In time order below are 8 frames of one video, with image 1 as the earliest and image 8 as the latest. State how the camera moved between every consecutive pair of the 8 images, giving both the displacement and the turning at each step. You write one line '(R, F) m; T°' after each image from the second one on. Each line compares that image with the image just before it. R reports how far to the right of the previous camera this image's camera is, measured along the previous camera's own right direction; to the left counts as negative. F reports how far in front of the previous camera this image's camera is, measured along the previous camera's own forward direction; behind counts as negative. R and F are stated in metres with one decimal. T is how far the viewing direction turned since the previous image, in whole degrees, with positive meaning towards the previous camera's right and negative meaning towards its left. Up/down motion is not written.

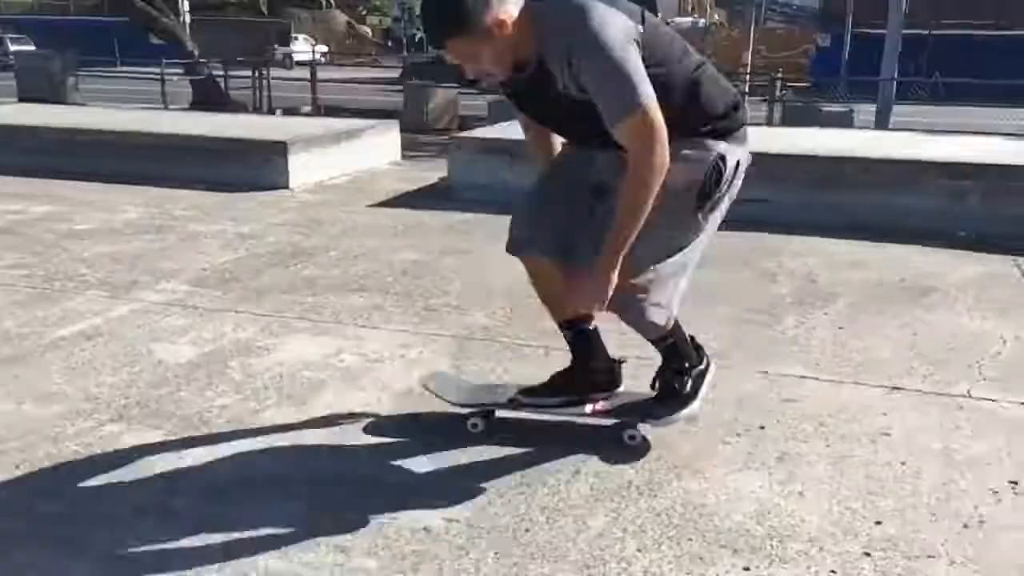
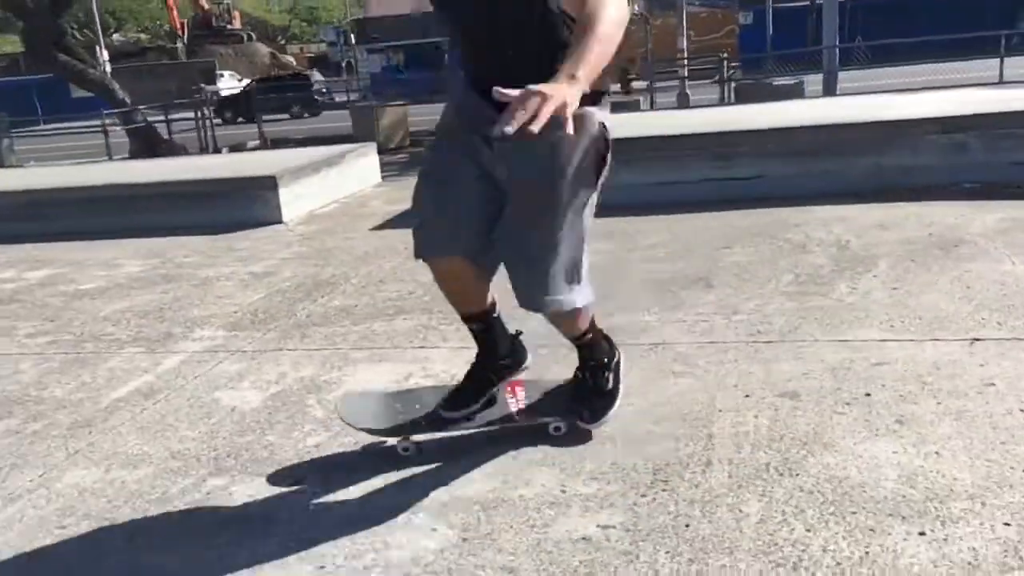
(-0.5, +0.1) m; +3°
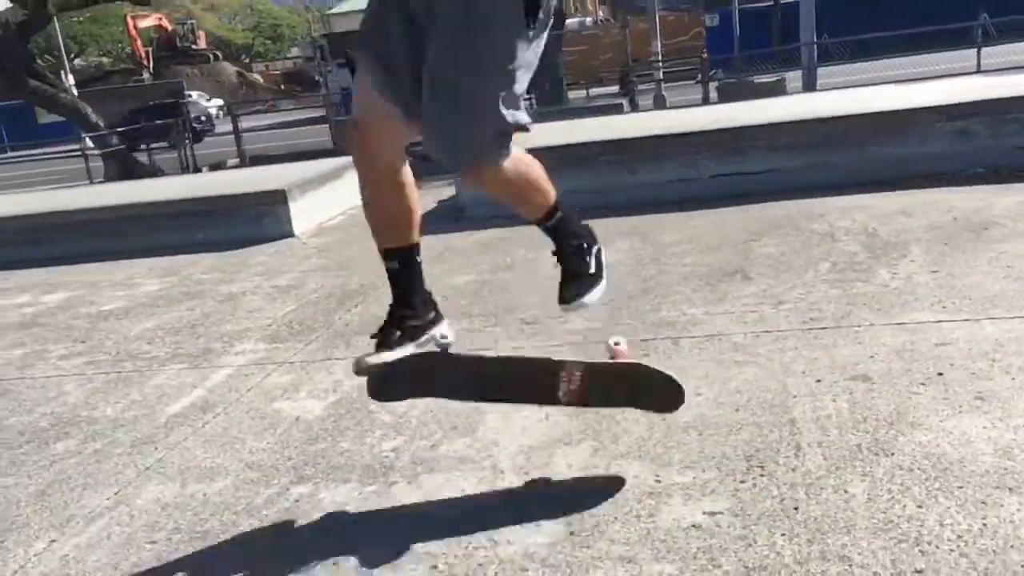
(-0.3, 0.0) m; +2°
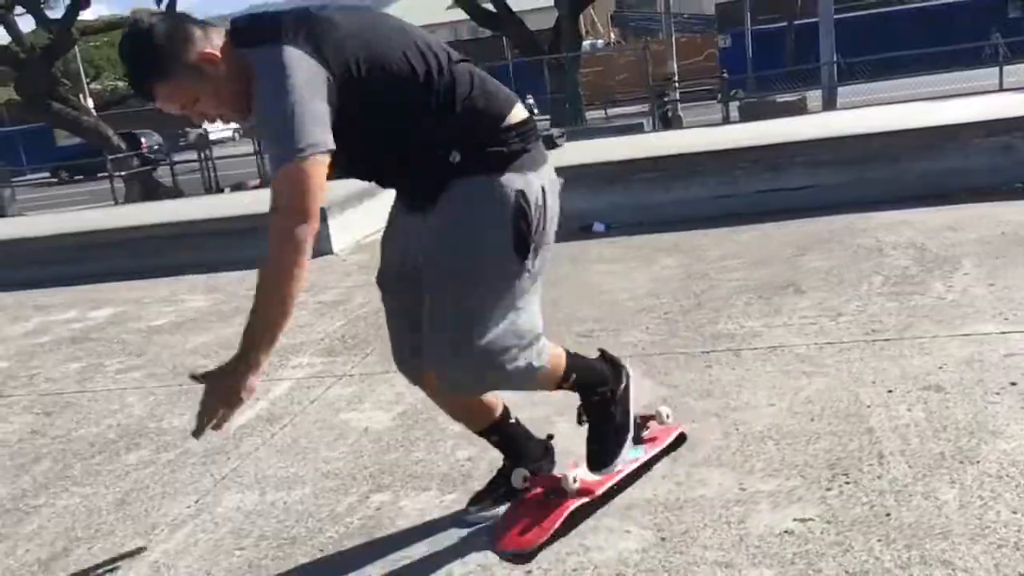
(-0.2, 0.0) m; 0°
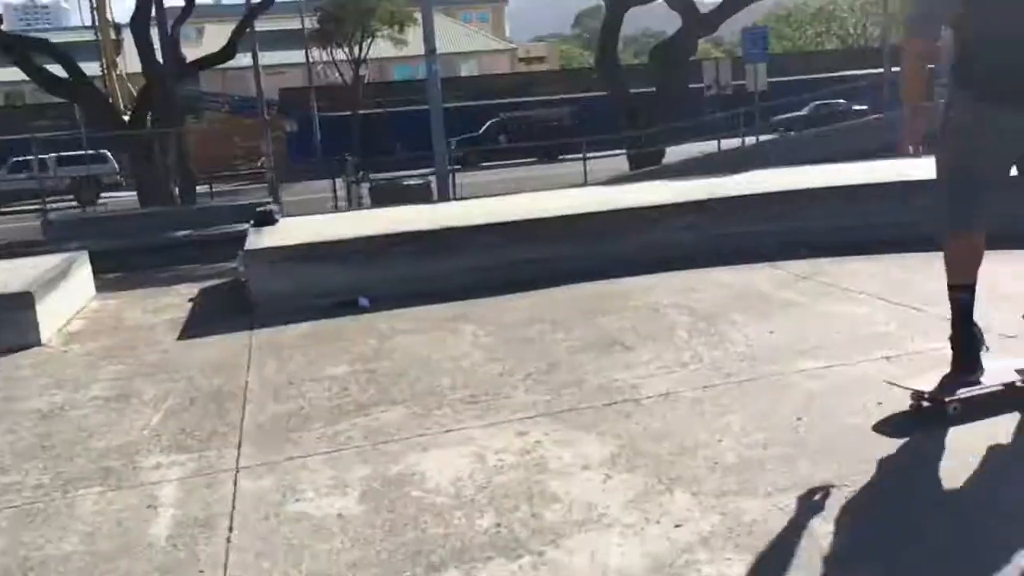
(-1.5, +0.3) m; +28°
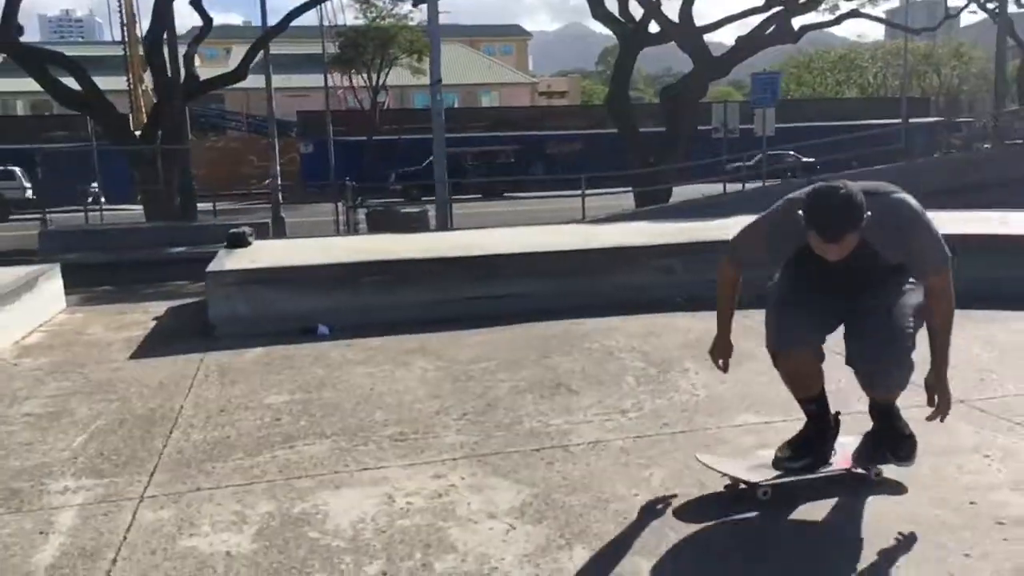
(+0.4, +0.1) m; -1°
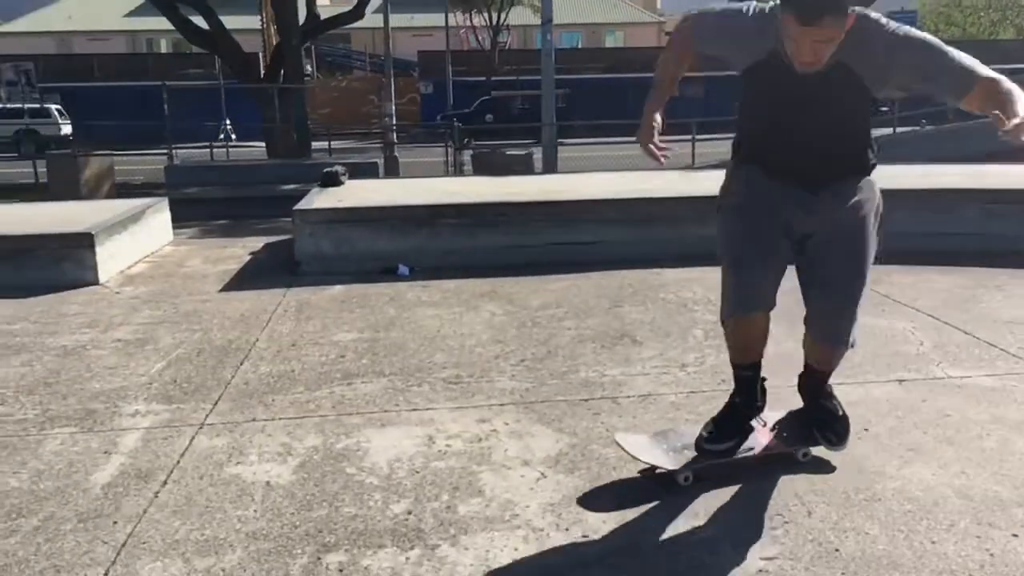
(+0.3, 0.0) m; -7°
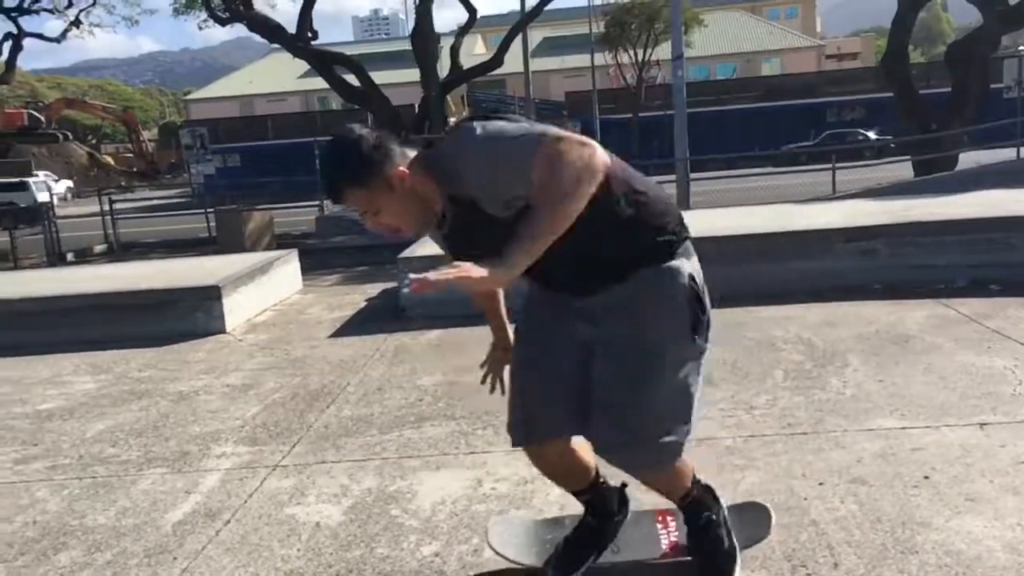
(+0.5, 0.0) m; -10°
